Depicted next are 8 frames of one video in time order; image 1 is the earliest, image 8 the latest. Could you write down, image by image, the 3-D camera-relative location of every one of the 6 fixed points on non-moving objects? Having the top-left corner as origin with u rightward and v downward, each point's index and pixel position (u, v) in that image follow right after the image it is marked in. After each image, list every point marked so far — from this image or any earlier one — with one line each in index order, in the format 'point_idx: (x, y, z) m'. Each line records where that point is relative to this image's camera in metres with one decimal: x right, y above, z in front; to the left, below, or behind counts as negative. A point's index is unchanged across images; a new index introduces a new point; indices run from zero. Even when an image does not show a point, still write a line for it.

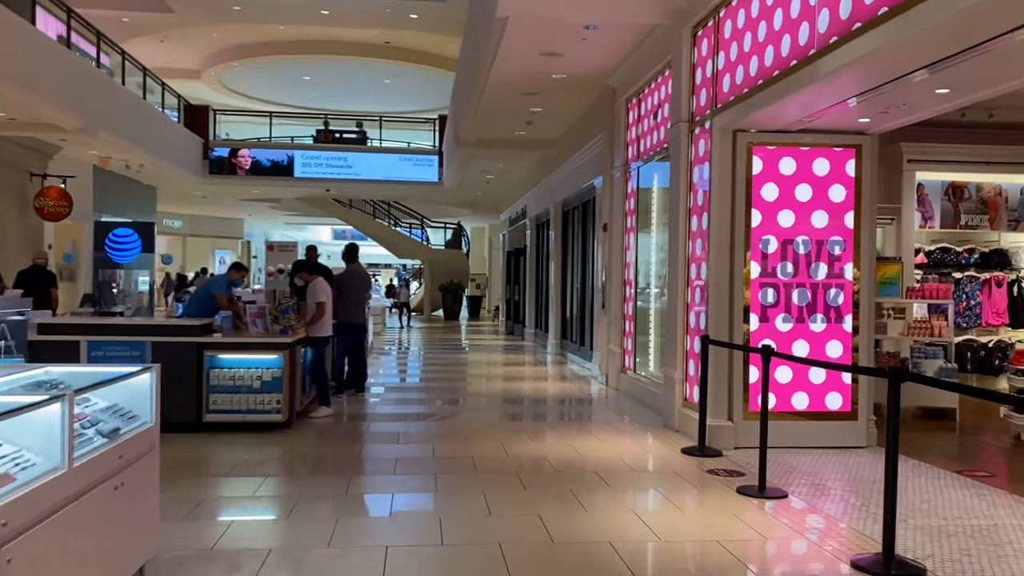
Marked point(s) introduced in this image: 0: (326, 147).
0: (-3.8, +2.9, +18.2) m
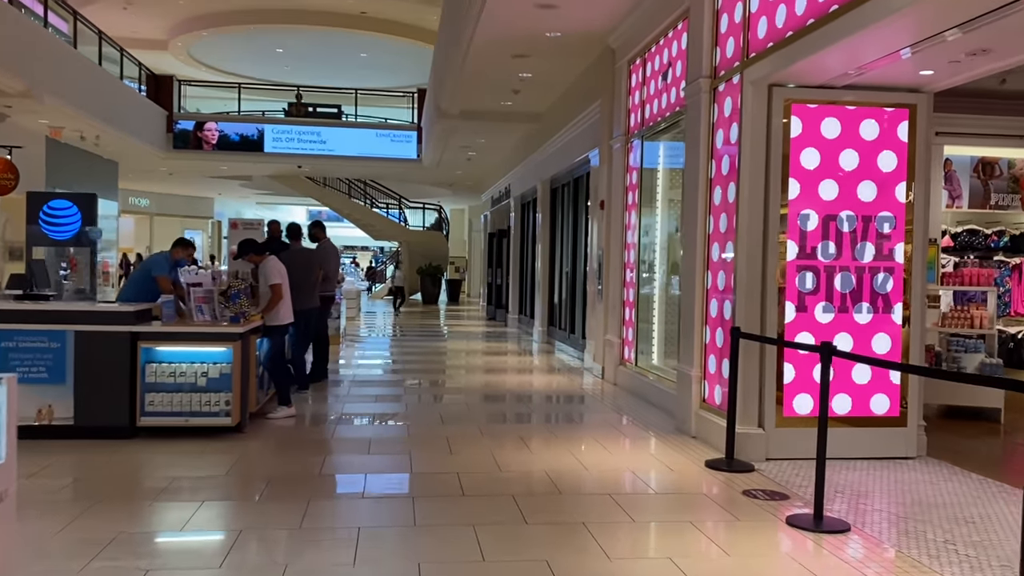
0: (-4.1, +3.2, +17.2) m
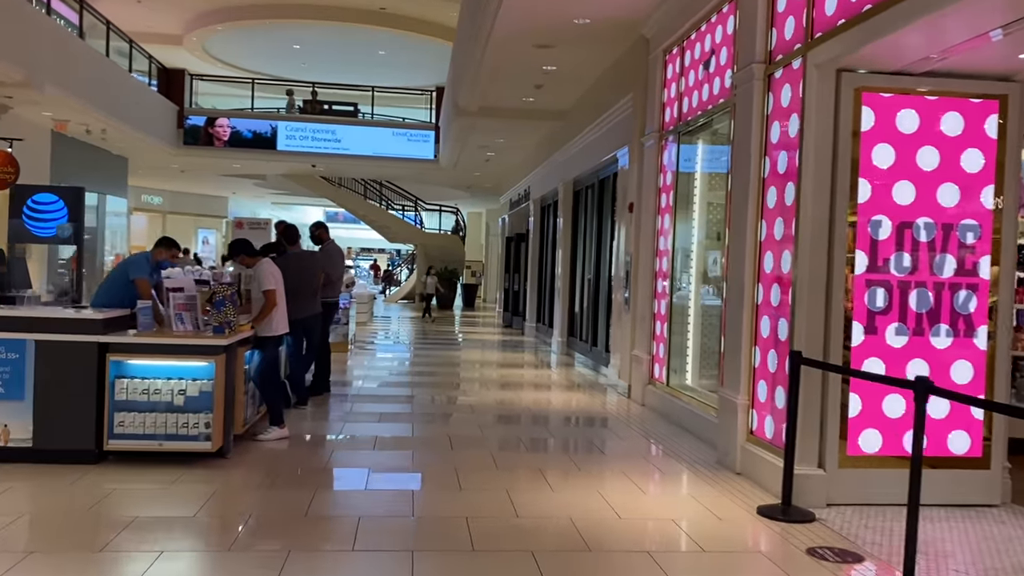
0: (-3.7, +3.2, +16.7) m
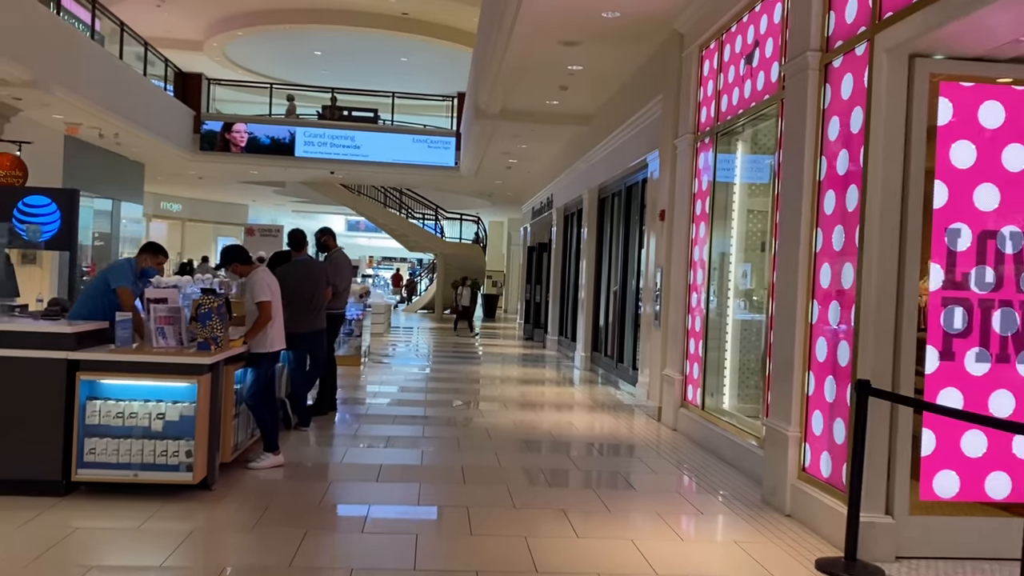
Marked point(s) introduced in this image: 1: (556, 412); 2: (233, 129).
0: (-3.3, +3.0, +16.3) m
1: (+0.4, -1.0, +7.0) m
2: (-5.0, +2.9, +15.9) m
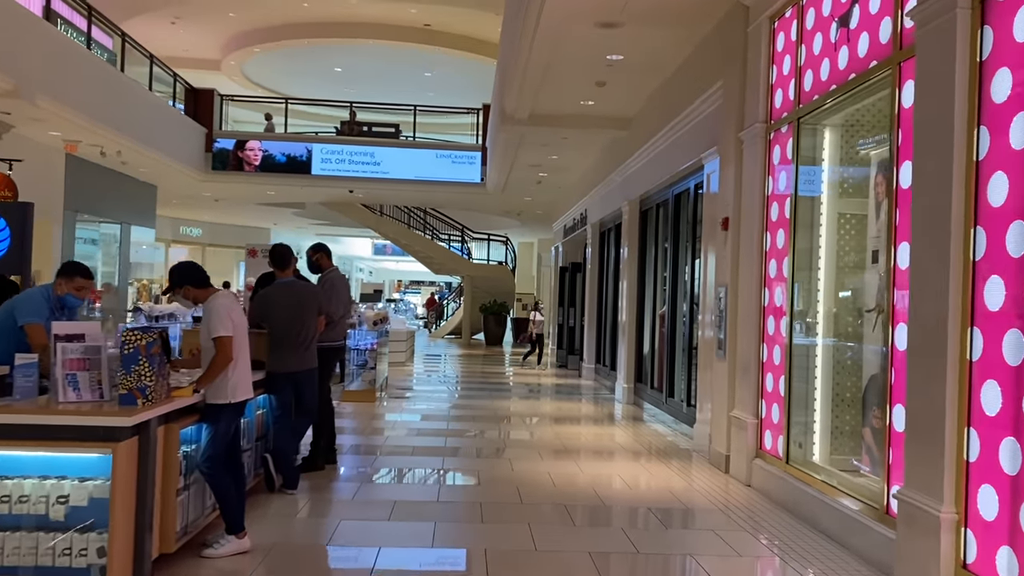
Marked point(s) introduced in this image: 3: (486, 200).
0: (-2.8, +2.6, +15.5) m
1: (+0.6, -1.1, +5.9) m
2: (-4.5, +2.4, +15.1) m
3: (-0.5, +1.7, +16.5) m
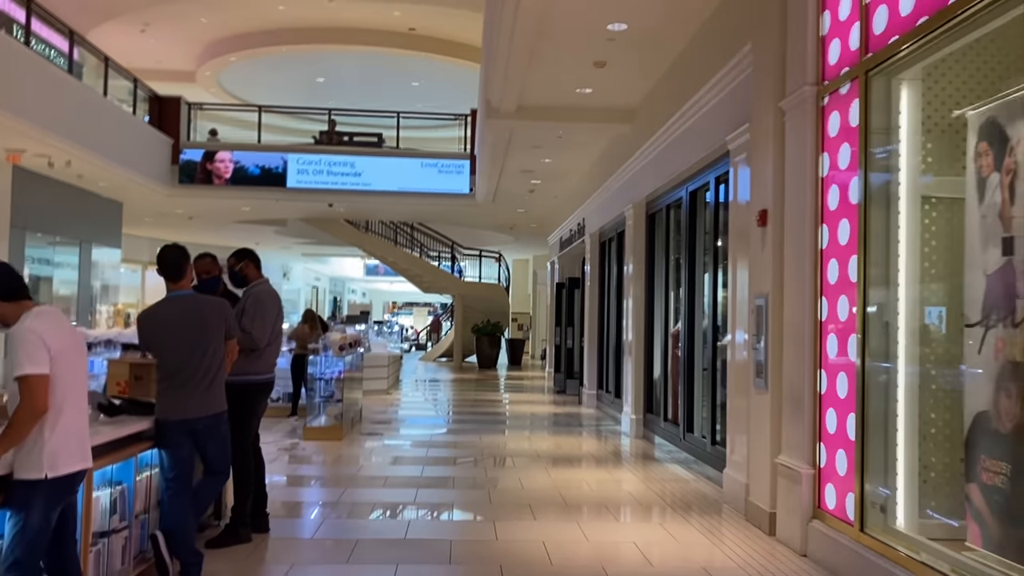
0: (-3.0, +2.2, +14.4) m
1: (+0.5, -1.2, +4.7) m
2: (-4.7, +2.1, +14.0) m
3: (-0.6, +1.3, +15.4) m
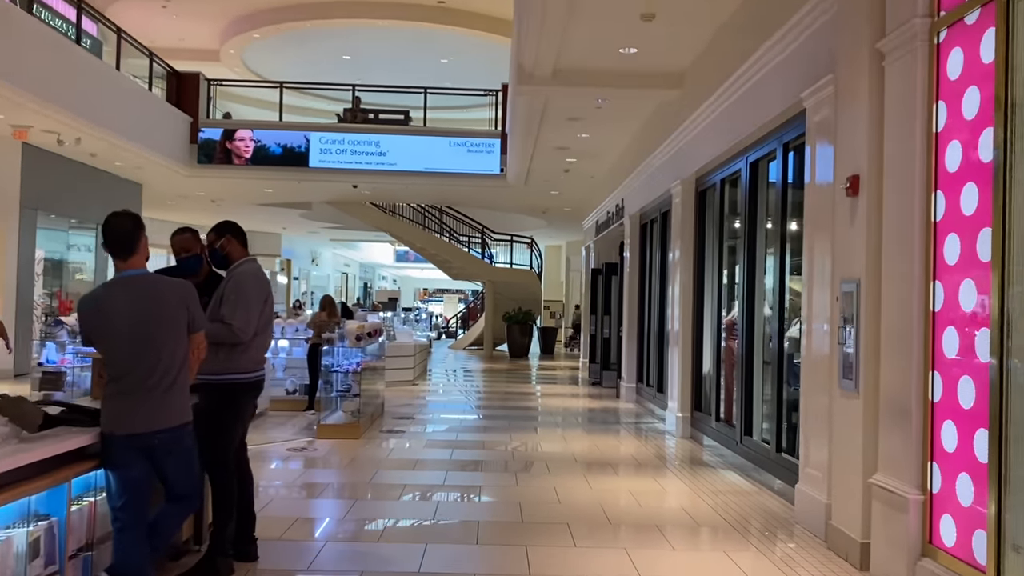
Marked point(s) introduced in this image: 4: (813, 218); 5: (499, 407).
0: (-2.4, +2.5, +13.7) m
1: (+0.7, -1.1, +4.0) m
2: (-4.2, +2.3, +13.4) m
3: (-0.1, +1.6, +14.7) m
4: (+1.4, +0.4, +4.2) m
5: (-0.2, -1.3, +9.5) m
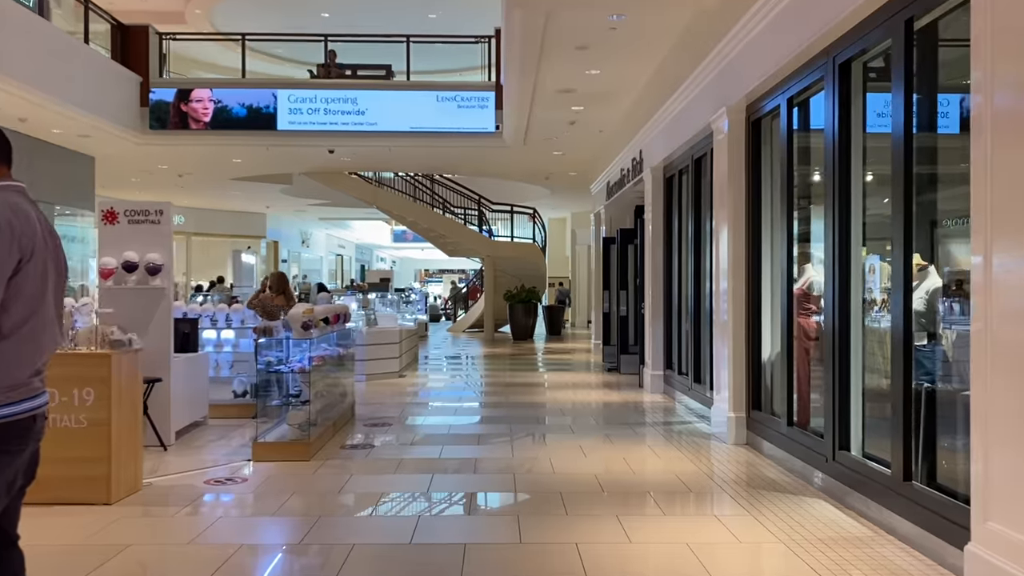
0: (-2.5, +2.7, +12.1) m
1: (+0.7, -1.0, +2.4) m
2: (-4.2, +2.5, +11.7) m
3: (-0.1, +1.9, +13.0) m
4: (+1.4, +0.5, +2.5) m
5: (-0.1, -1.0, +8.0) m
